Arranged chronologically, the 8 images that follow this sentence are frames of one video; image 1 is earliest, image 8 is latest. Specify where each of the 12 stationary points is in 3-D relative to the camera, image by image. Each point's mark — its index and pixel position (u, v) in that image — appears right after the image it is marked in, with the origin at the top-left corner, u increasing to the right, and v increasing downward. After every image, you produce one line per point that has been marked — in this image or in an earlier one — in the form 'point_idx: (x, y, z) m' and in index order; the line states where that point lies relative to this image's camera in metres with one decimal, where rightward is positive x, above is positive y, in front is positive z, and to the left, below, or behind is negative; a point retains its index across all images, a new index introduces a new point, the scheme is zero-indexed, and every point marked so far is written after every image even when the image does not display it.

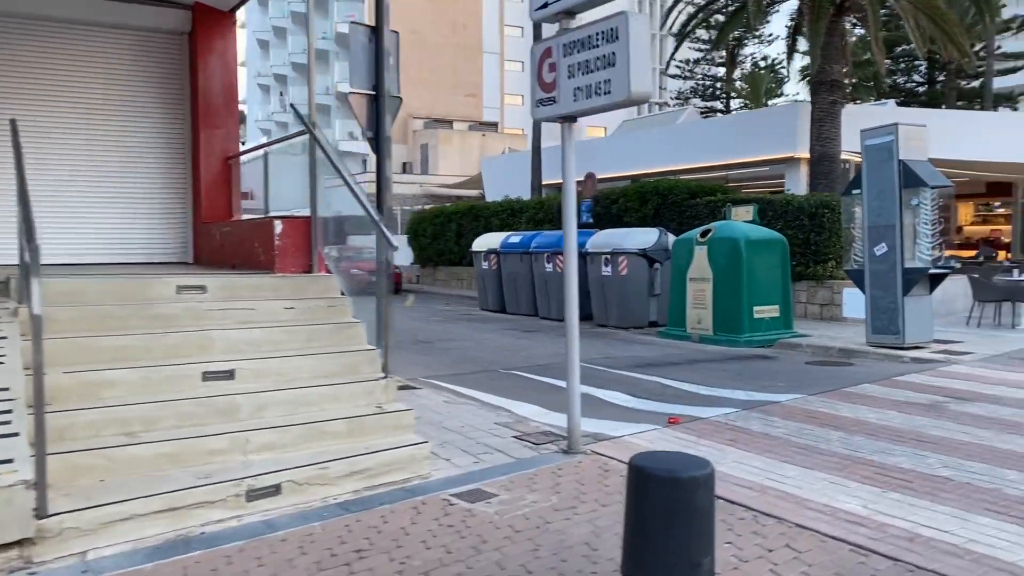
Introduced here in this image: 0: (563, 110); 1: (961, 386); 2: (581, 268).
0: (+0.3, +1.1, +5.2) m
1: (+4.2, -0.9, +8.0) m
2: (+1.2, +0.4, +15.7) m
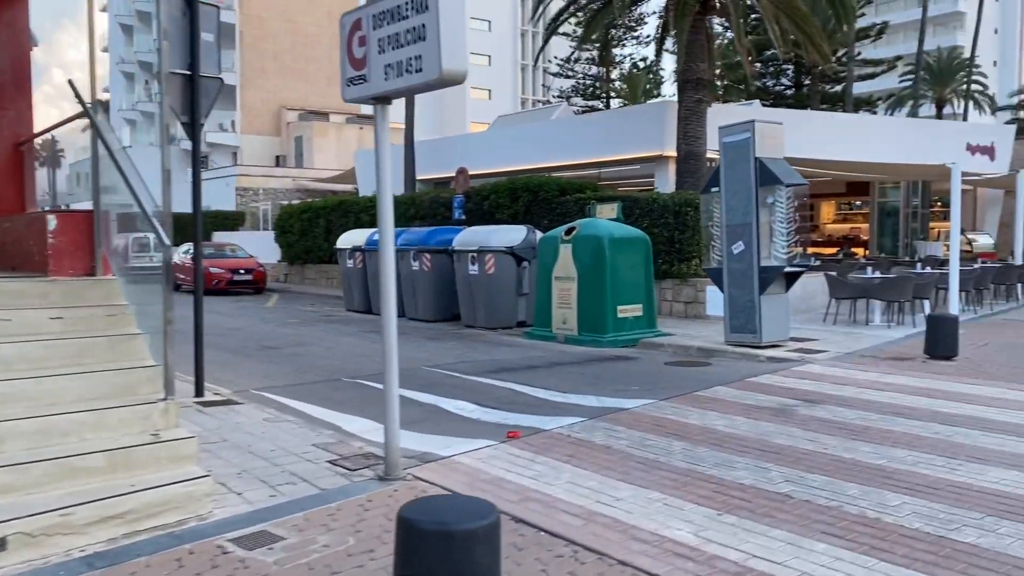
0: (-0.7, +1.1, +4.6) m
1: (+2.7, -0.9, +7.8) m
2: (-1.2, +0.4, +15.1) m
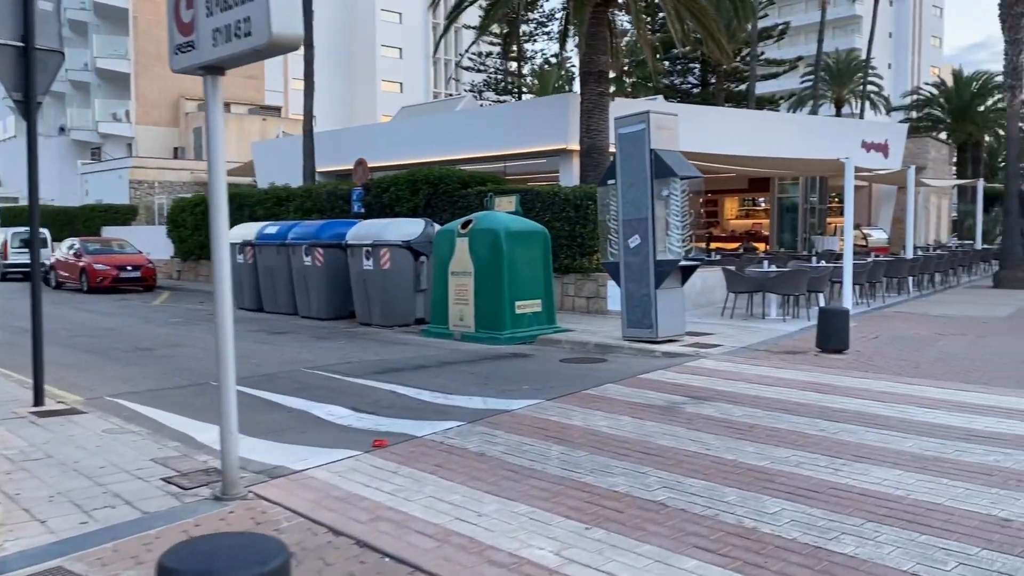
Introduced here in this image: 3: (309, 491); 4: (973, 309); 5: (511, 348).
0: (-1.5, +1.1, +4.0) m
1: (+1.7, -0.8, +7.6) m
2: (-2.9, +0.5, +14.4) m
3: (-1.0, -1.1, +4.4) m
4: (+7.9, -0.4, +14.6) m
5: (0.0, -0.8, +11.0) m
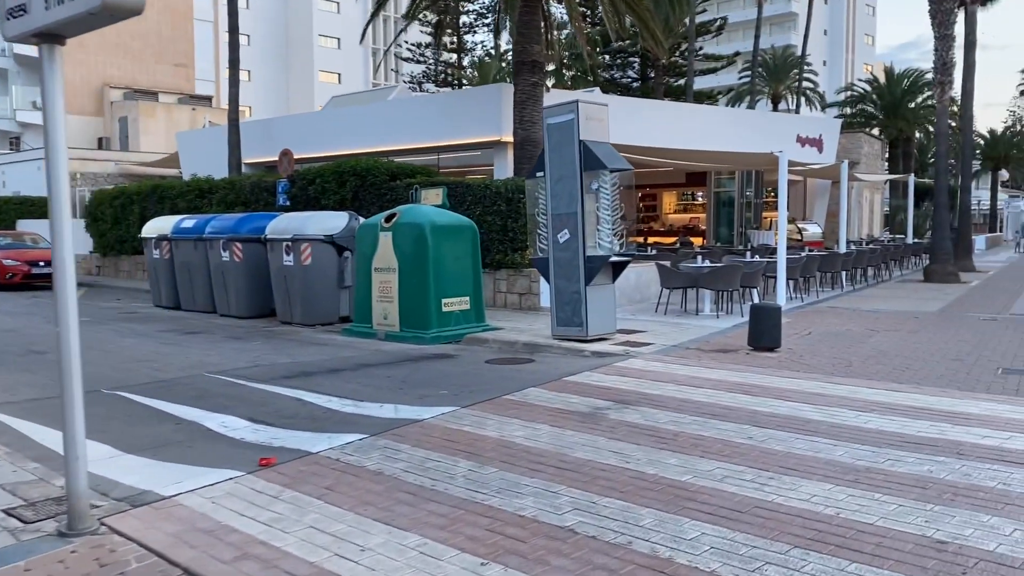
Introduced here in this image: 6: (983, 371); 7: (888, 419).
0: (-1.9, +1.1, +3.5) m
1: (+1.0, -0.8, +7.2) m
2: (-4.0, +0.5, +13.7) m
3: (-1.5, -1.1, +3.9) m
4: (+6.7, -0.3, +14.6) m
5: (-0.9, -0.7, +10.5) m
6: (+4.4, -0.8, +8.0) m
7: (+2.6, -0.9, +6.0) m
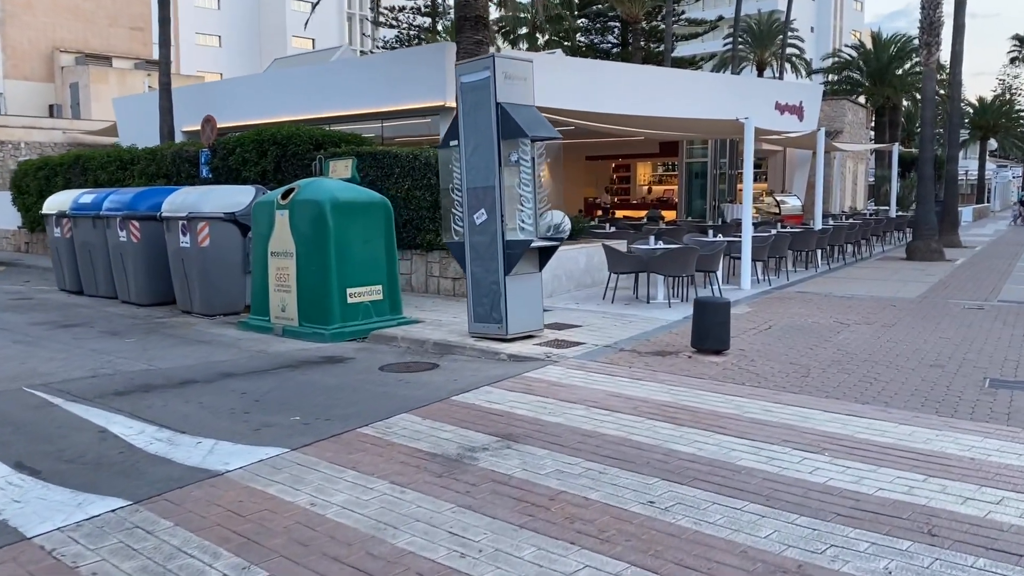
0: (-2.8, +0.9, +1.9) m
1: (+0.1, -0.8, +5.8) m
2: (-5.0, +0.7, +12.2) m
3: (-2.4, -1.2, +2.4) m
4: (+5.7, 0.0, +13.2) m
5: (-1.9, -0.6, +9.1) m
6: (+3.5, -0.7, +6.6) m
7: (+1.8, -1.0, +4.5) m
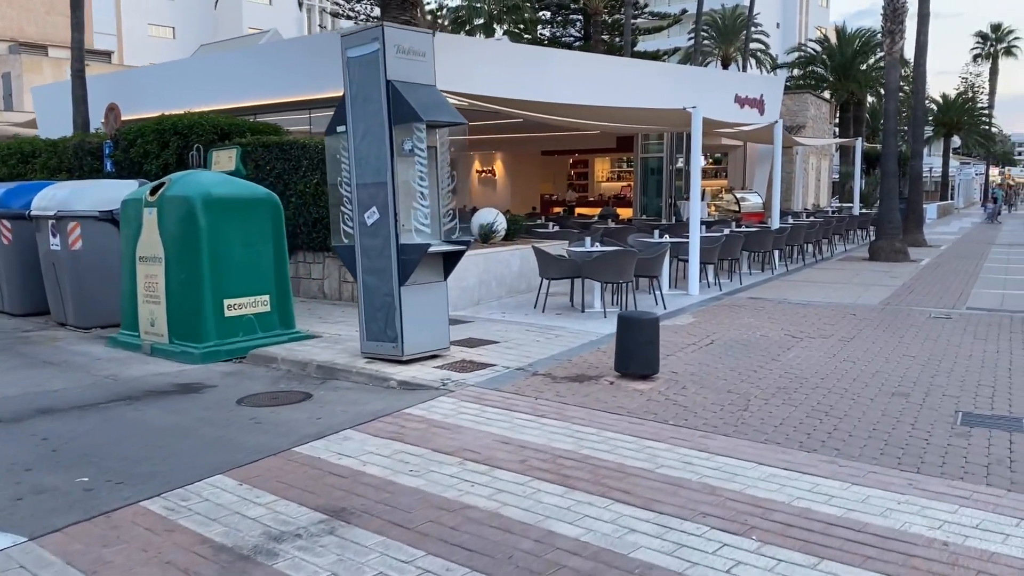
0: (-3.4, +0.8, +0.6) m
1: (-0.7, -0.9, +4.5) m
2: (-6.0, +0.6, +10.8) m
3: (-3.0, -1.3, +1.1) m
4: (+4.7, -0.1, +12.1) m
5: (-2.7, -0.7, +7.8) m
6: (+2.7, -0.9, +5.5) m
7: (+1.0, -1.1, +3.4) m
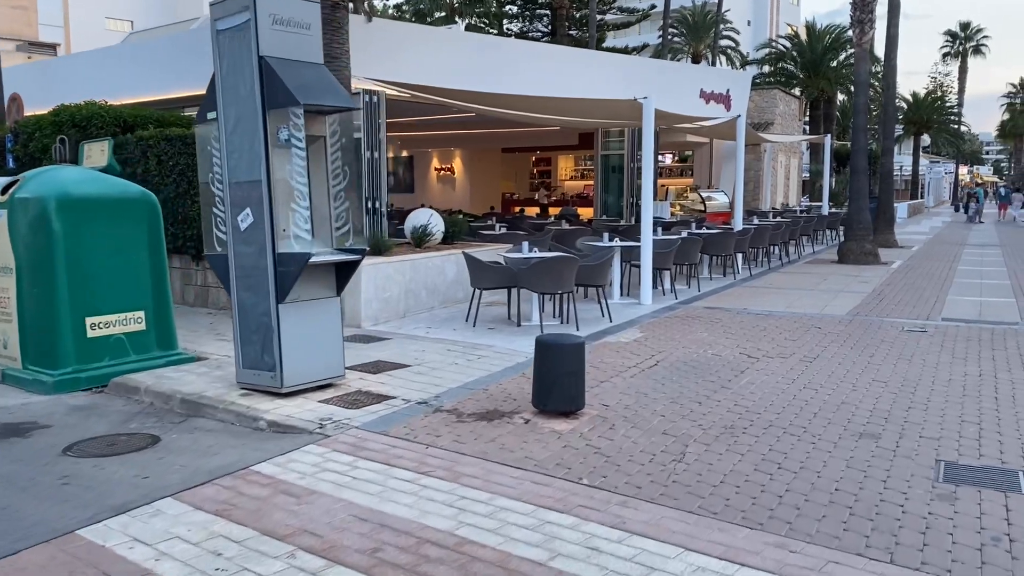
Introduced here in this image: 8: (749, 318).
0: (-3.9, +0.7, -0.7) m
1: (-1.3, -1.1, +3.4) m
2: (-6.8, +0.5, +9.5) m
3: (-3.5, -1.5, -0.1) m
4: (+3.8, -0.2, +11.2) m
5: (-3.4, -0.9, +6.6) m
6: (+2.1, -1.0, +4.4) m
7: (+0.4, -1.2, +2.3) m
8: (+2.8, -0.3, +9.9) m
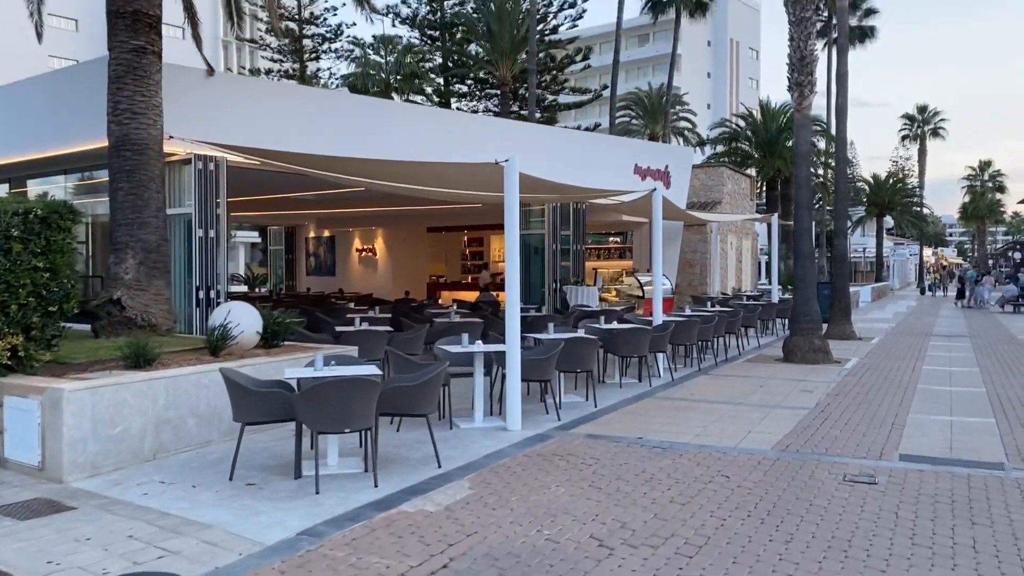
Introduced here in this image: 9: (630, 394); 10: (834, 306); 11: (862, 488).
0: (-5.3, +0.6, -3.4) m
1: (-2.7, -1.5, +0.6) m
2: (-8.4, -0.5, +6.6) m
3: (-4.9, -1.6, -3.0) m
4: (+2.1, -1.4, +8.5) m
5: (-5.0, -1.6, +3.7) m
6: (+0.6, -1.5, +1.7) m
7: (-1.0, -1.6, -0.5) m
8: (+1.1, -1.4, +7.3) m
9: (+1.4, -1.3, +10.4) m
10: (+7.1, -0.4, +18.8) m
11: (+2.5, -1.4, +6.2) m
